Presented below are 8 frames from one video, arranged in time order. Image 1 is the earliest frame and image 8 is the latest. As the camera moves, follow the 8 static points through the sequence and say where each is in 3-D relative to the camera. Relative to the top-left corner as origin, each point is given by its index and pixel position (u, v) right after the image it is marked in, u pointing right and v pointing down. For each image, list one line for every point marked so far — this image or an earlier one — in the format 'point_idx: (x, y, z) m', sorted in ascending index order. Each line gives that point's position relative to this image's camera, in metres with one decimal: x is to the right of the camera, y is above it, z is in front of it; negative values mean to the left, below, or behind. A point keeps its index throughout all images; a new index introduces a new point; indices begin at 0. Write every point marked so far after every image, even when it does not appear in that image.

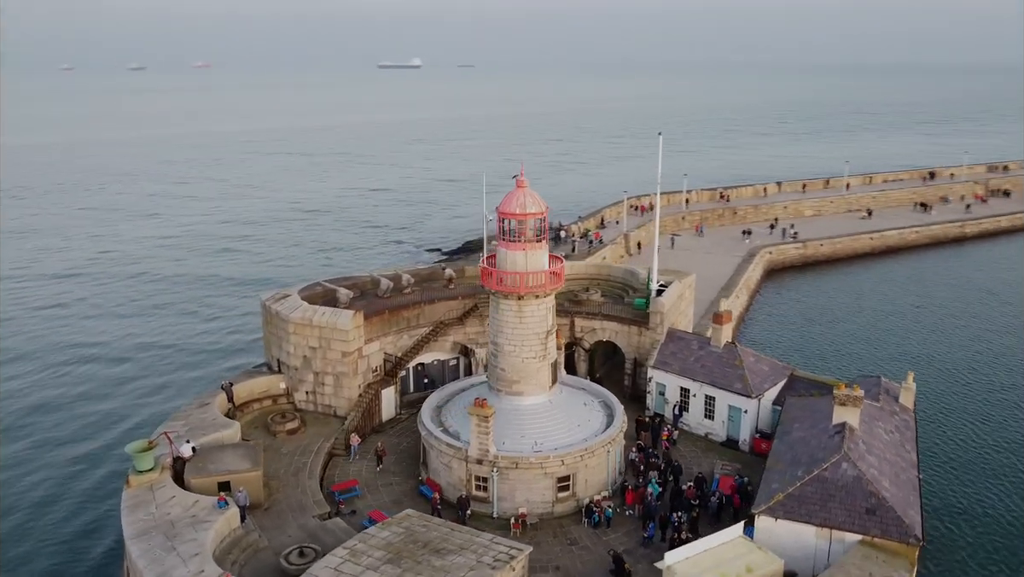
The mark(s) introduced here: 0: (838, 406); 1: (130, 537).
0: (+8.0, -2.9, +19.4) m
1: (-8.4, -5.5, +17.5) m
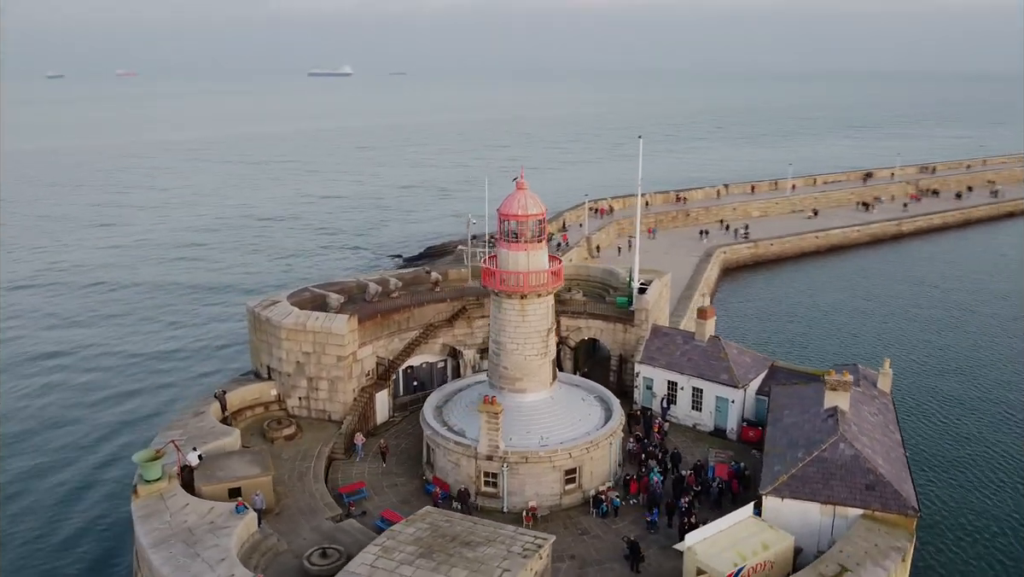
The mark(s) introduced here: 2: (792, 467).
0: (+8.2, -2.6, +20.6) m
1: (-7.9, -5.6, +17.3) m
2: (+6.6, -4.2, +18.7) m
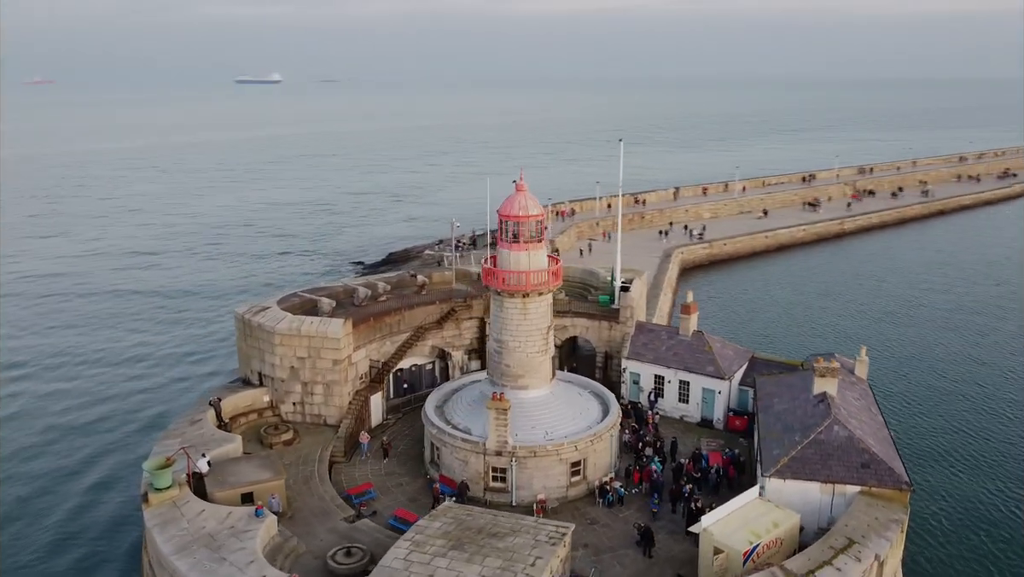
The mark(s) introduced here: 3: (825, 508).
0: (+8.4, -2.4, +21.7) m
1: (-7.3, -5.7, +17.2) m
2: (+6.9, -4.0, +19.8) m
3: (+7.5, -5.3, +19.0) m
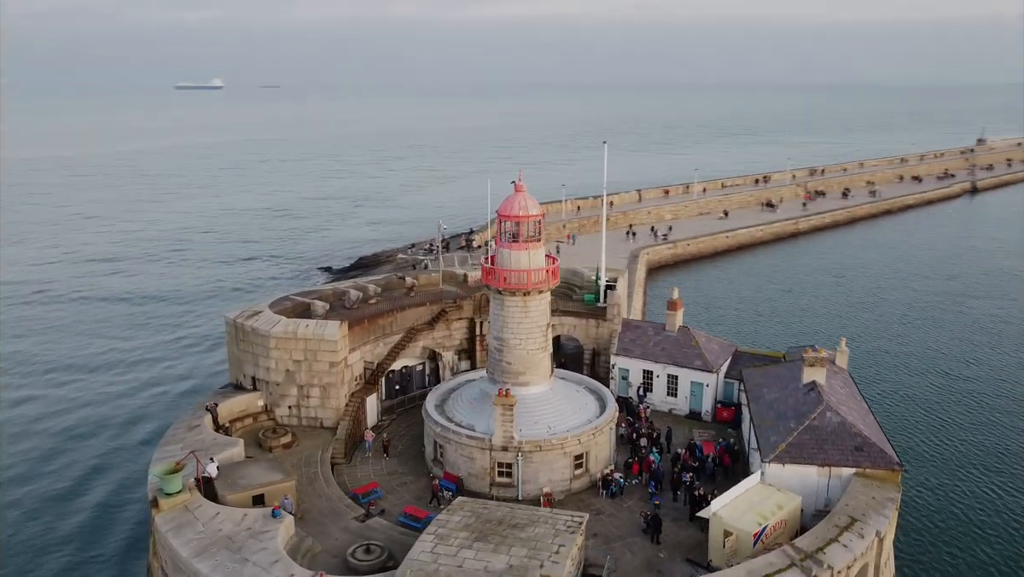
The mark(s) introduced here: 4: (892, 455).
0: (+8.4, -2.2, +22.7) m
1: (-6.9, -5.8, +17.2) m
2: (+7.2, -3.8, +20.7) m
3: (+7.8, -5.1, +20.0) m
4: (+9.4, -4.2, +19.8) m
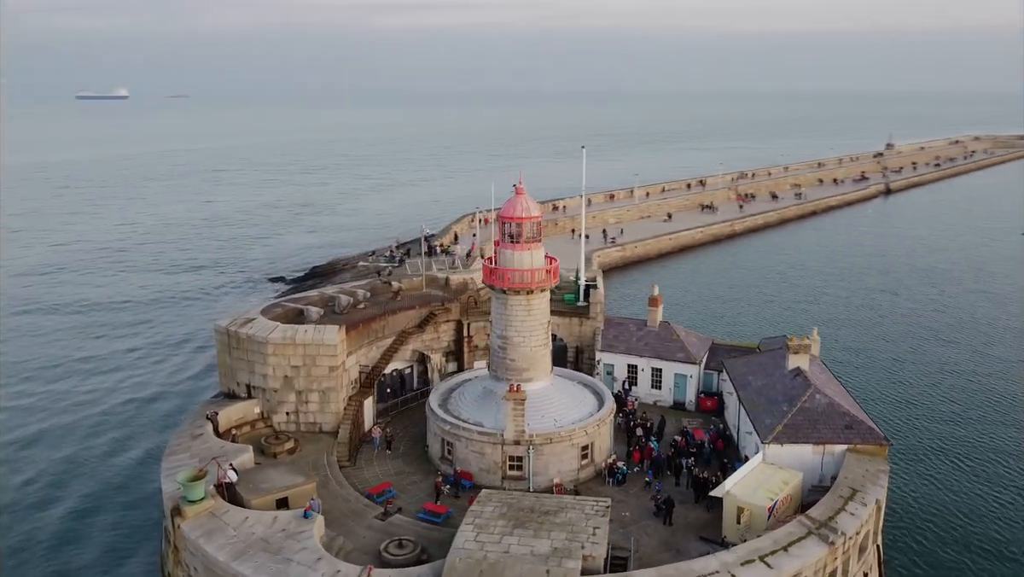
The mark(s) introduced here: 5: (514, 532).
0: (+8.6, -2.0, +24.3) m
1: (-6.1, -5.9, +17.2) m
2: (+7.5, -3.6, +22.1) m
3: (+8.2, -4.8, +21.4) m
4: (+9.9, -3.9, +21.5) m
5: (0.0, -5.3, +17.3) m
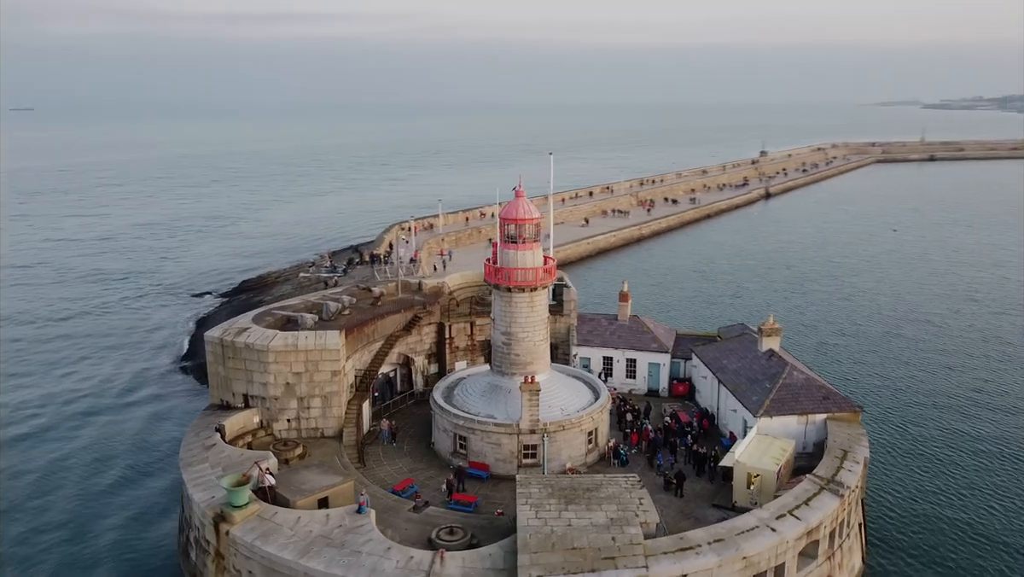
0: (+8.5, -1.7, +26.8) m
1: (-4.7, -5.9, +17.6) m
2: (+7.9, -3.2, +24.5) m
3: (+8.7, -4.4, +23.9) m
4: (+10.3, -3.4, +24.2) m
5: (+1.3, -5.1, +18.5) m
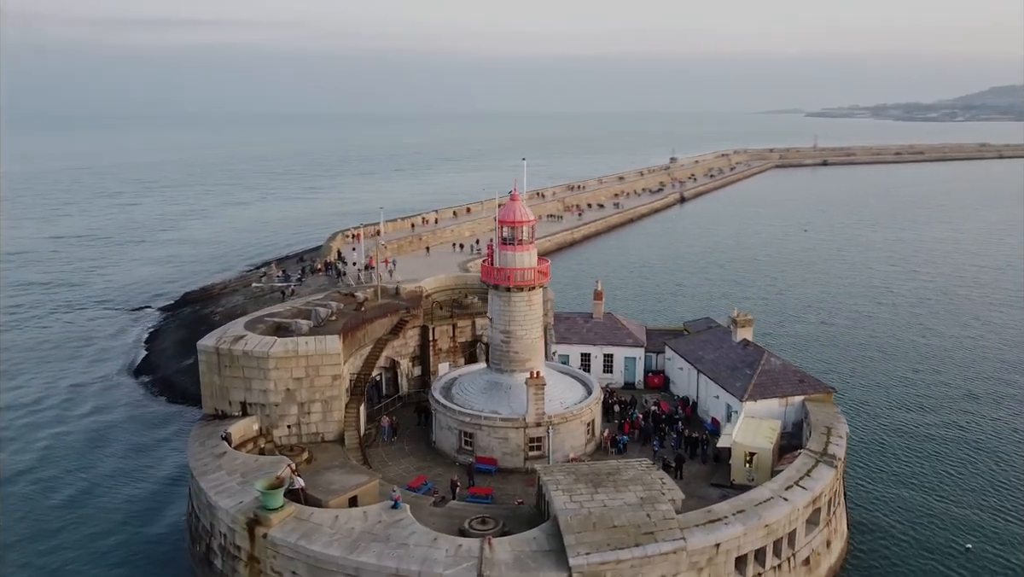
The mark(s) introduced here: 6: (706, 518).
0: (+8.2, -1.4, +28.8) m
1: (-3.7, -5.9, +17.9) m
2: (+7.9, -3.0, +26.4) m
3: (+8.8, -4.2, +25.9) m
4: (+10.3, -3.1, +26.4) m
5: (+2.1, -5.0, +19.6) m
6: (+4.6, -5.4, +18.7) m
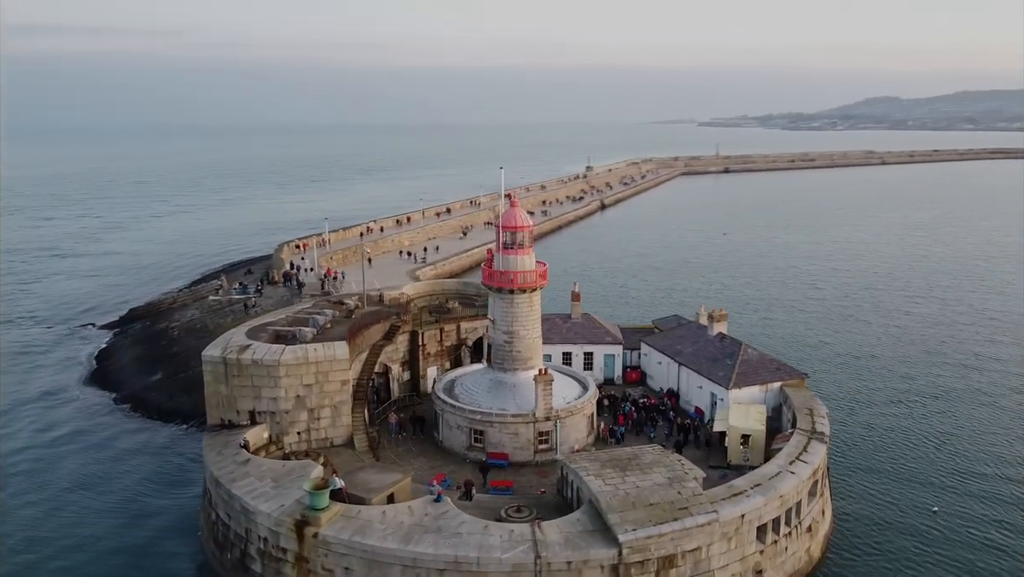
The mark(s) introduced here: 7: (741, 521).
0: (+7.8, -1.3, +30.9) m
1: (-2.5, -6.0, +18.7) m
2: (+7.9, -2.9, +28.5) m
3: (+8.9, -4.0, +28.1) m
4: (+10.3, -2.9, +28.8) m
5: (+3.0, -4.9, +21.1) m
6: (+5.6, -5.3, +20.5) m
7: (+5.7, -5.8, +19.9) m
